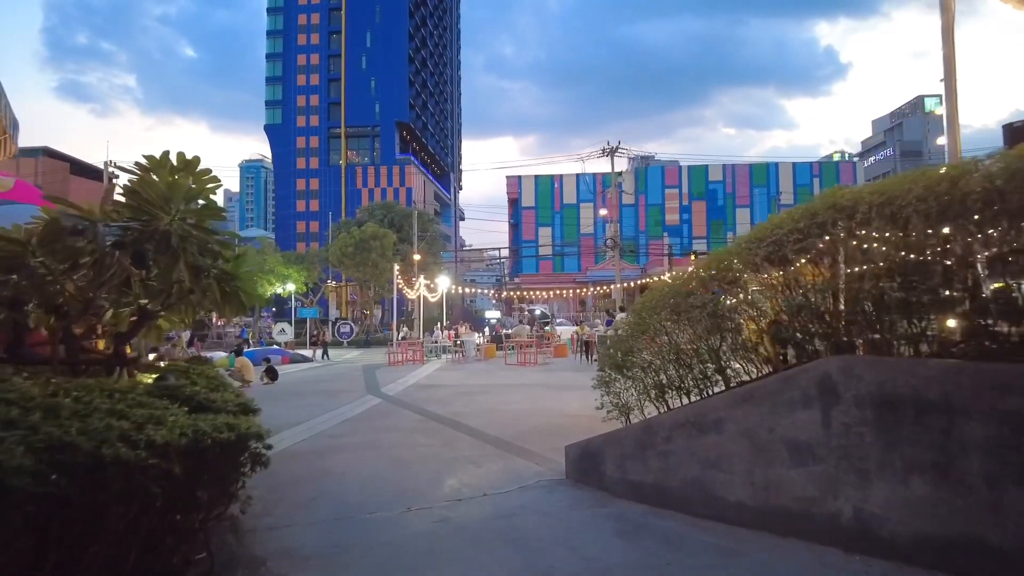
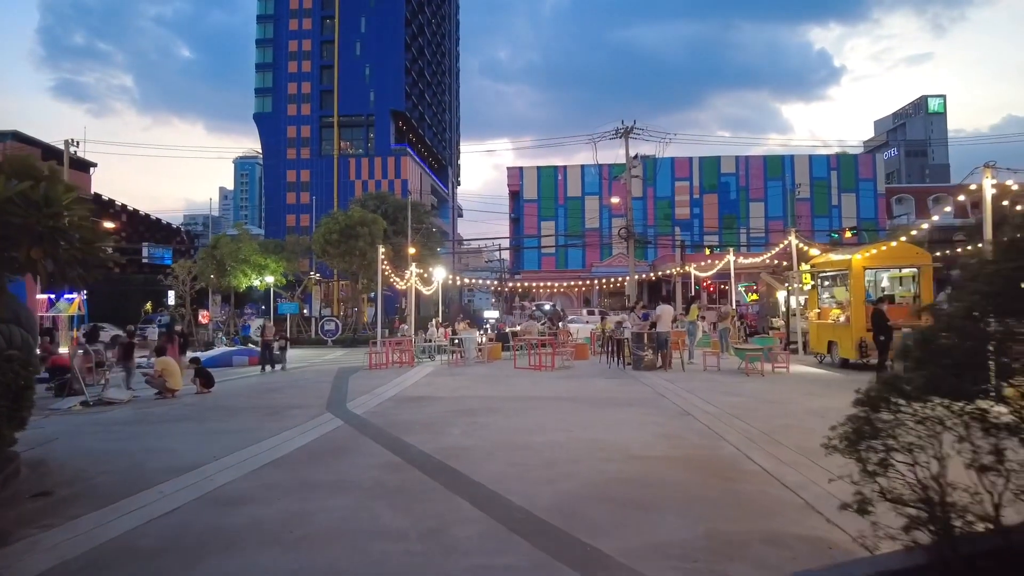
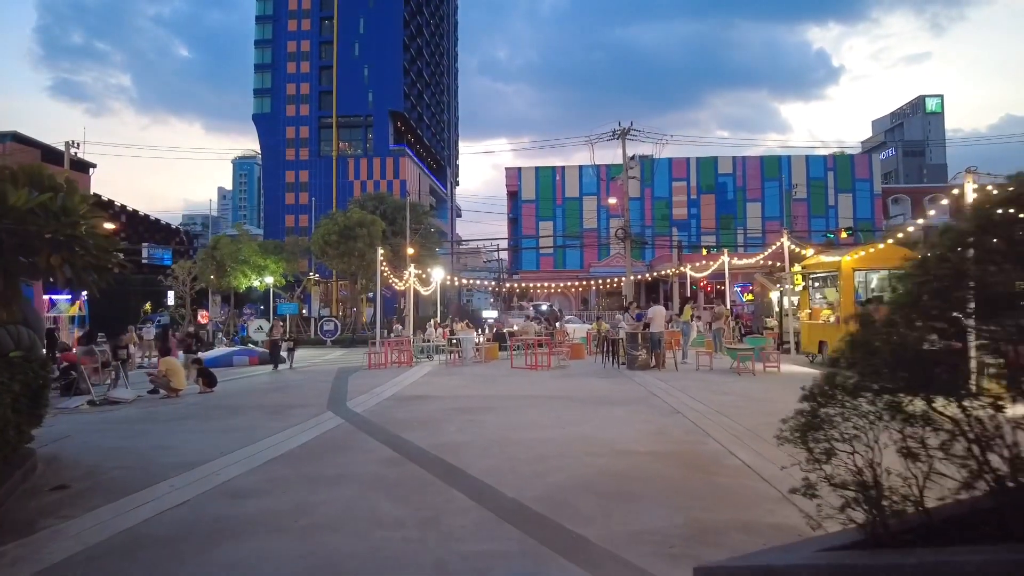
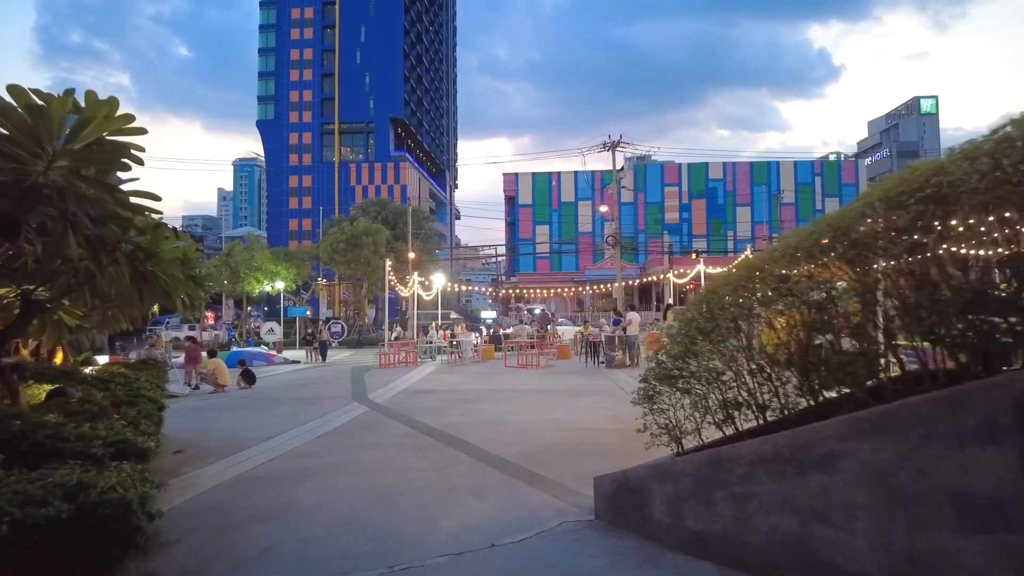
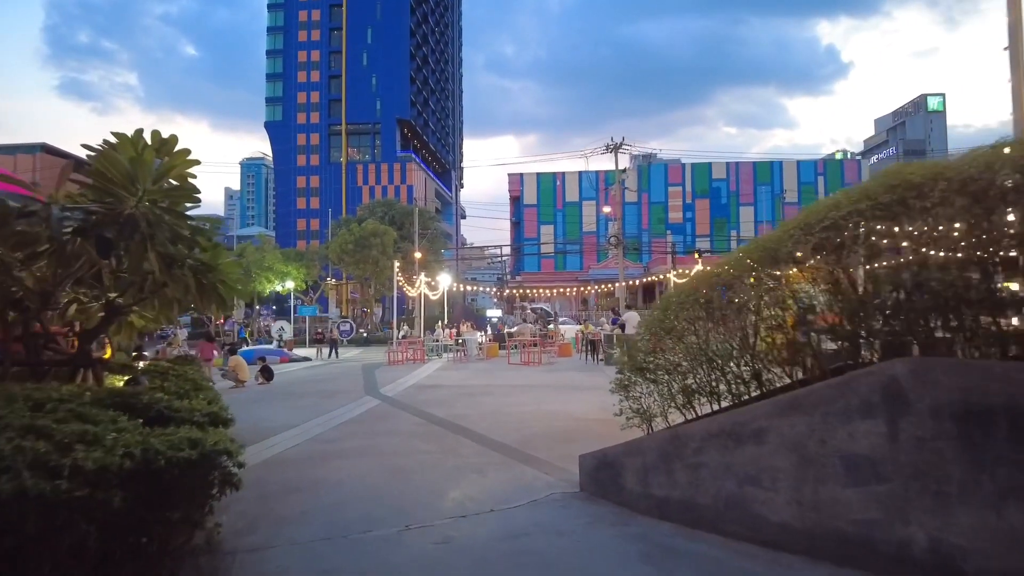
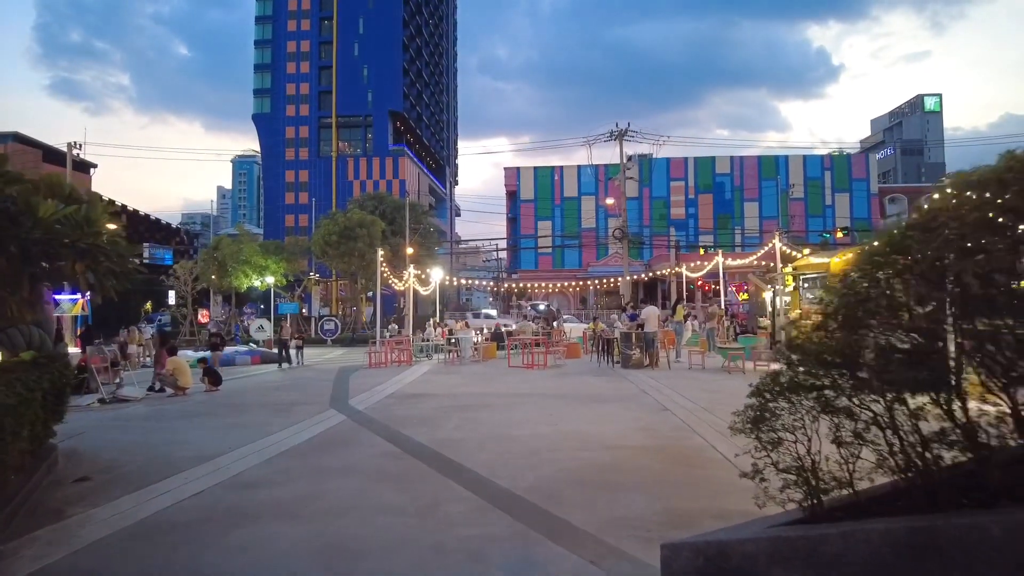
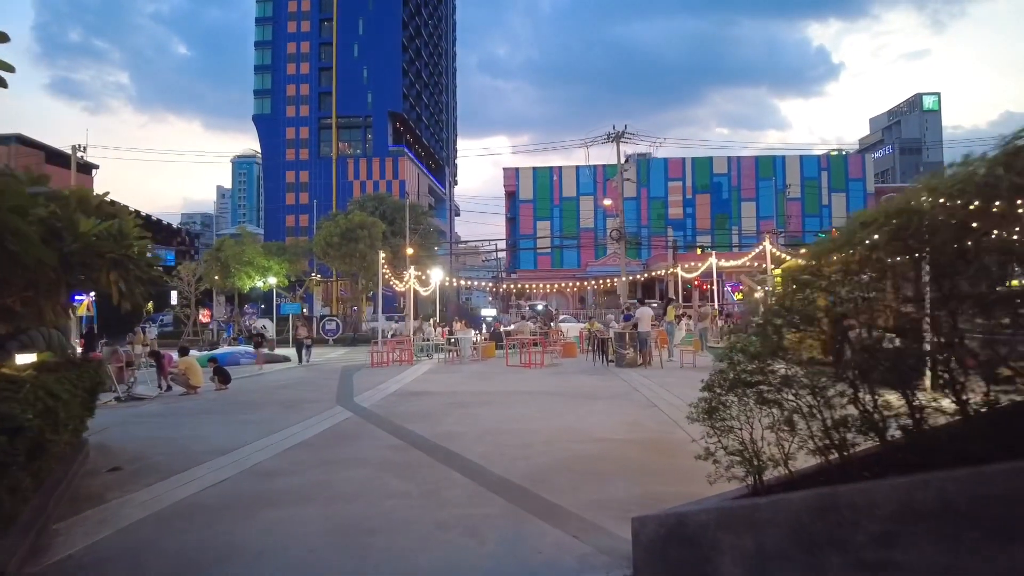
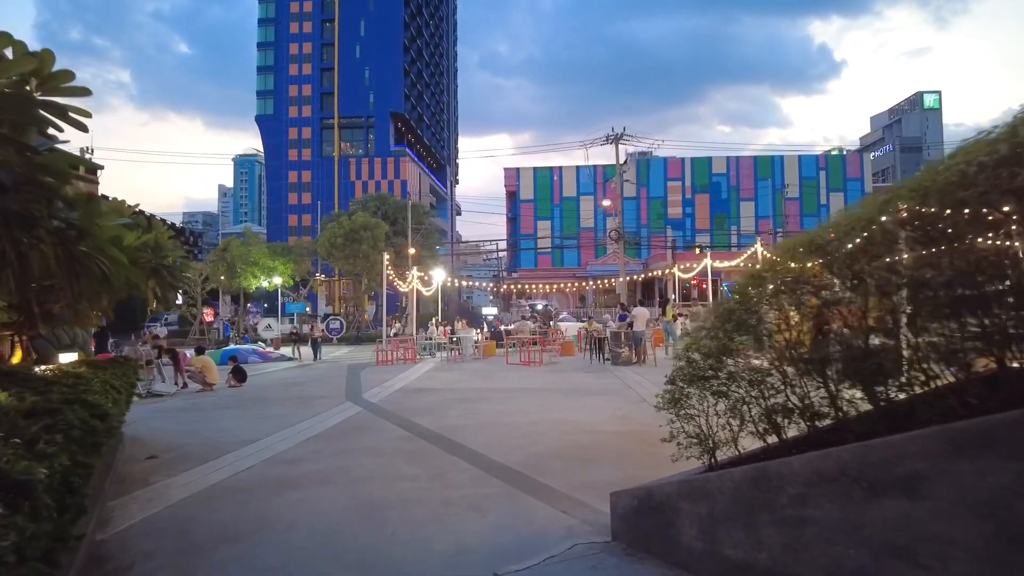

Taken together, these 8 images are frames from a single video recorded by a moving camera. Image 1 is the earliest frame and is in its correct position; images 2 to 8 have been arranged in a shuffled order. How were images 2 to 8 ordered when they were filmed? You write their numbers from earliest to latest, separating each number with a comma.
5, 4, 8, 7, 6, 3, 2
